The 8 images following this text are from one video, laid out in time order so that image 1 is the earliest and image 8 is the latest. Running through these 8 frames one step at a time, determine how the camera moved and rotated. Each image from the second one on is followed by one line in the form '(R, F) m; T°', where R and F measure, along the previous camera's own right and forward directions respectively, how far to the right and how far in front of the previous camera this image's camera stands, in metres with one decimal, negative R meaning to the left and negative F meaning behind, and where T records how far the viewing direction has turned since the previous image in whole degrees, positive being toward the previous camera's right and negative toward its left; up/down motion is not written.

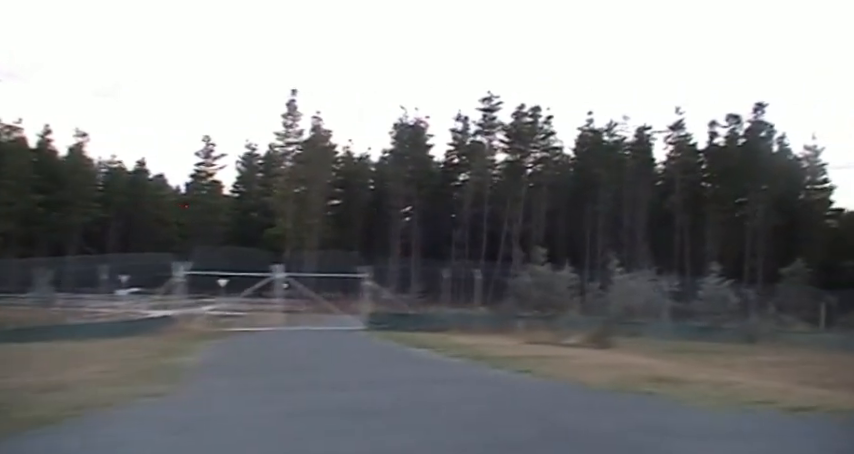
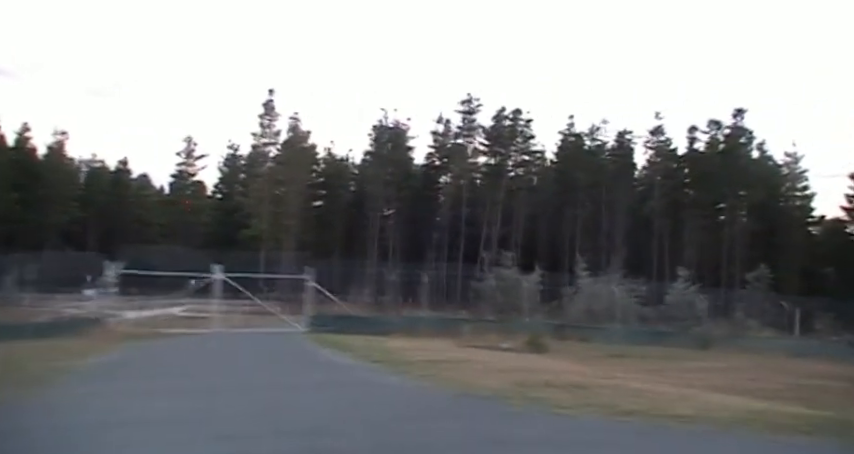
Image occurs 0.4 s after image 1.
(+0.5, +0.2) m; +1°
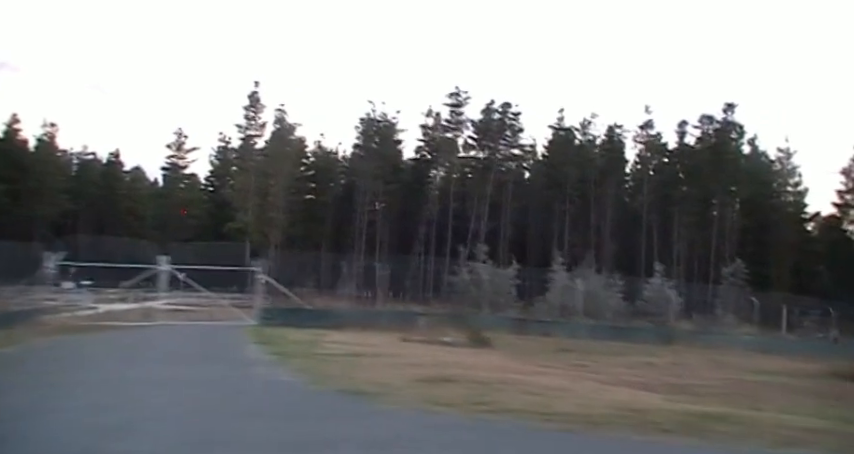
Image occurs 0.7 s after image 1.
(+0.5, +0.2) m; 0°
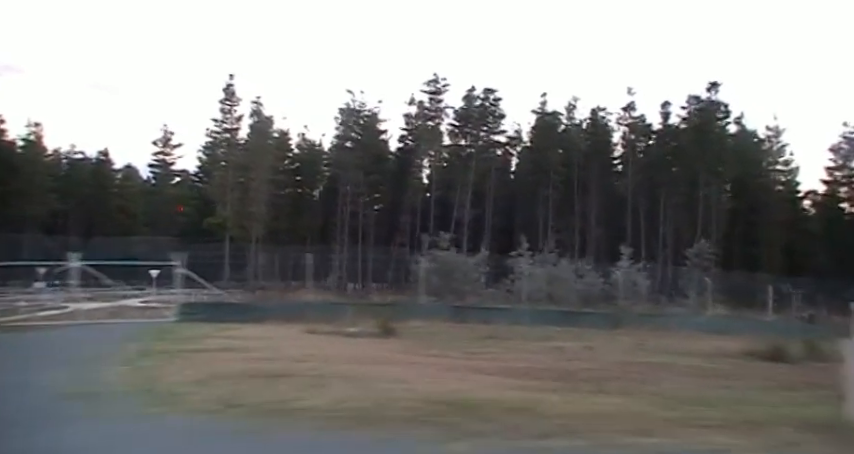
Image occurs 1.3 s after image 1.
(+0.9, +0.3) m; 0°
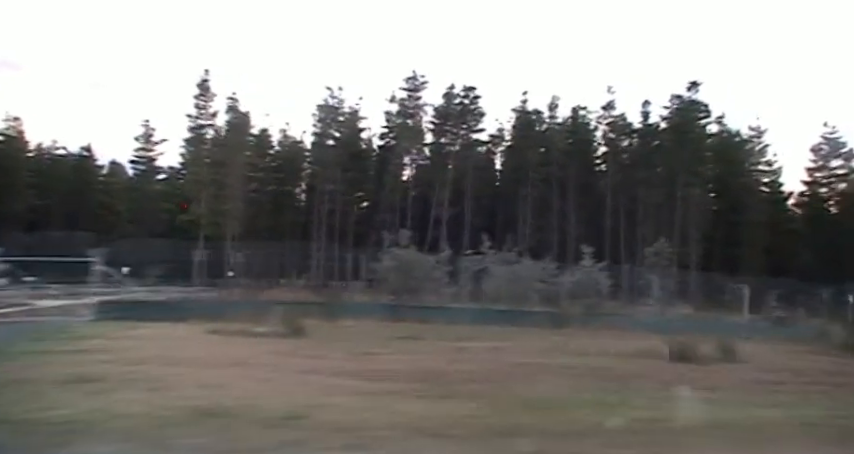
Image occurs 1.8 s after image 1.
(+0.7, +0.2) m; 0°
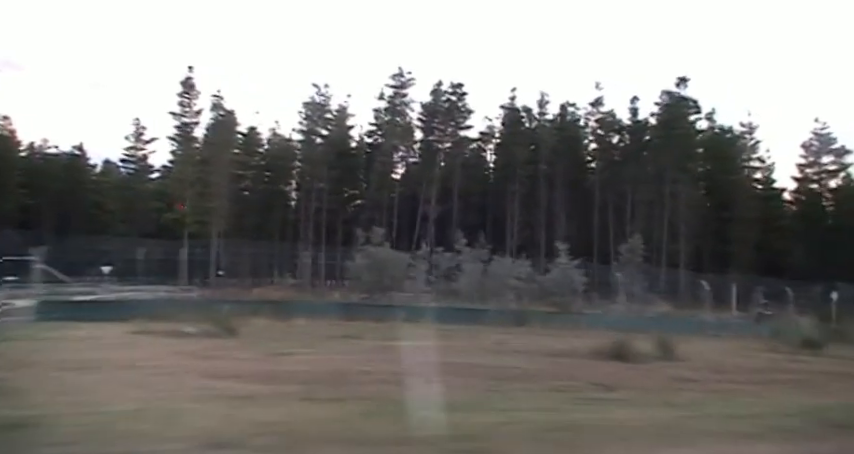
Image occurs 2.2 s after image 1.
(+0.5, +0.2) m; 0°
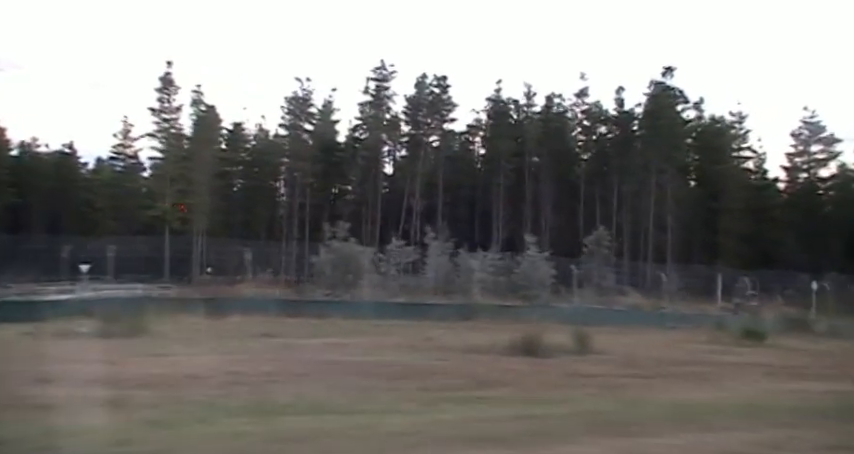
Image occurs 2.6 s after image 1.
(+0.7, +0.2) m; 0°
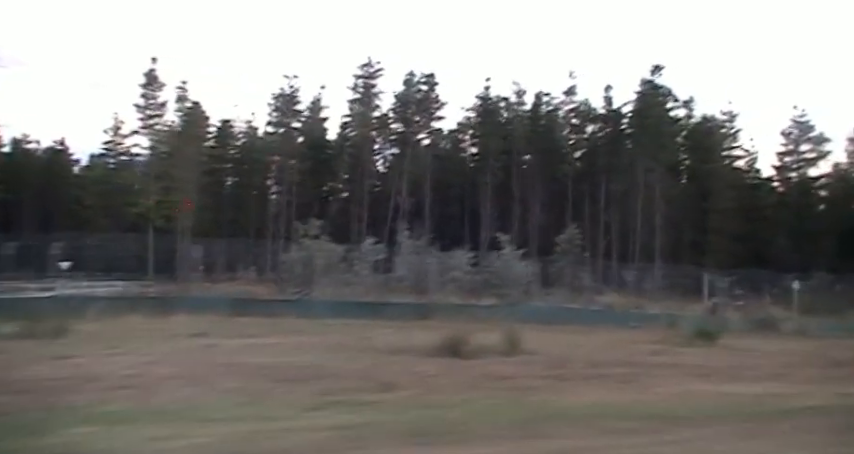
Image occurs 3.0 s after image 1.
(+0.5, +0.1) m; 0°
